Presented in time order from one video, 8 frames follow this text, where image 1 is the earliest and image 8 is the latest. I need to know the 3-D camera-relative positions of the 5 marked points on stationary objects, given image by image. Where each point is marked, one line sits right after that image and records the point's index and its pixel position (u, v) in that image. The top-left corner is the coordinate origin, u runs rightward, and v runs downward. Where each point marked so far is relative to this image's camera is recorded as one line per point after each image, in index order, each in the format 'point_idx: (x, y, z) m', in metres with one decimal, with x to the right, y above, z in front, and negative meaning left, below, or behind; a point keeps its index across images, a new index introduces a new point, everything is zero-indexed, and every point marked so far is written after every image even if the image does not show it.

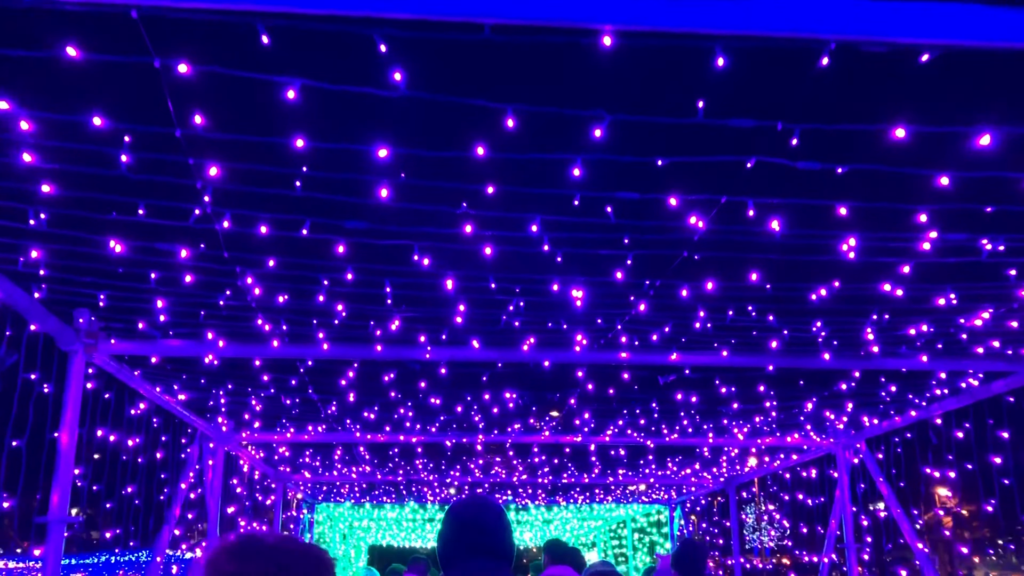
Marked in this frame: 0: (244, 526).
0: (-2.7, -2.4, +9.2) m
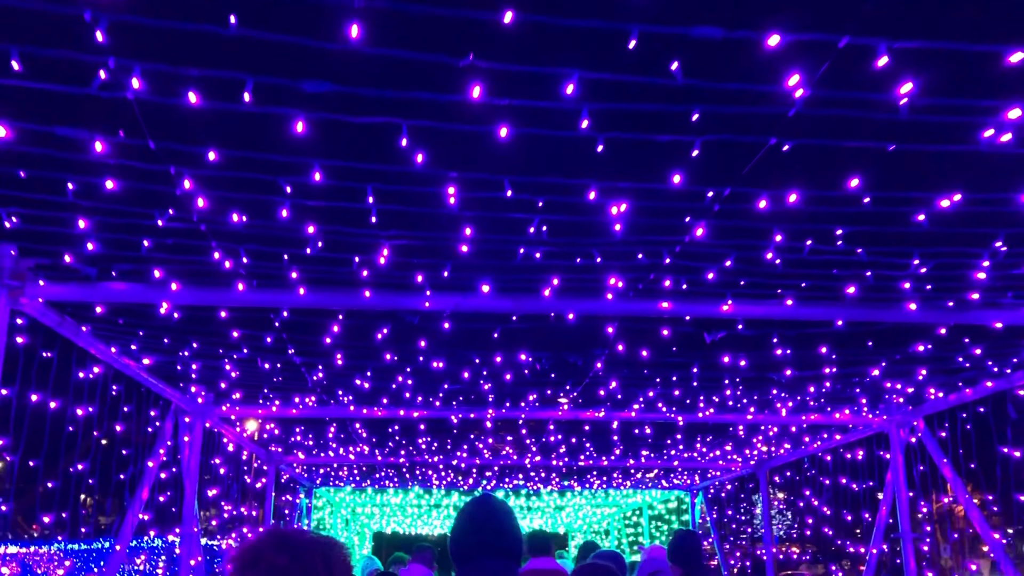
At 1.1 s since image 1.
0: (-2.6, -2.0, +8.3) m
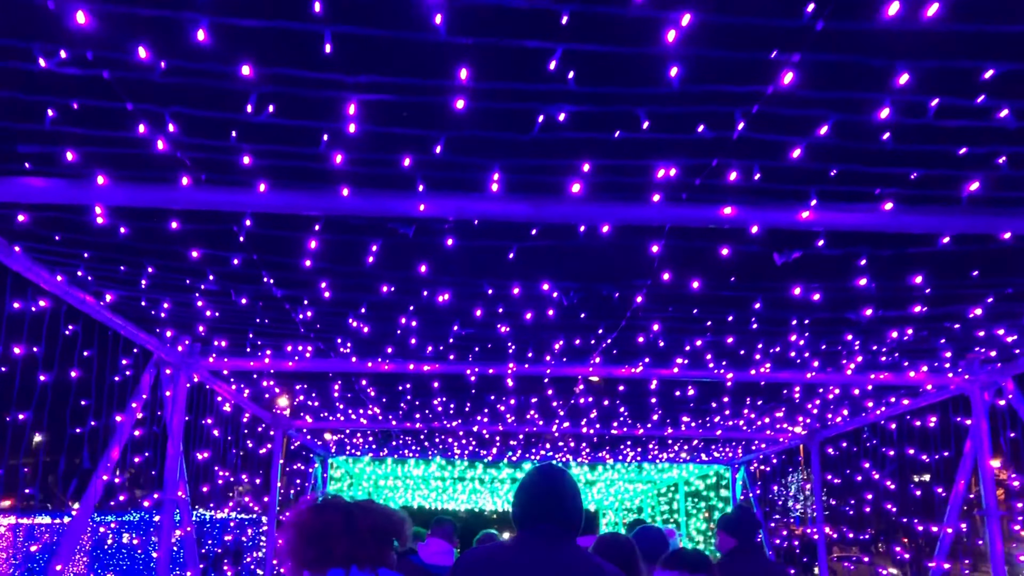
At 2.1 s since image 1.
0: (-2.4, -1.6, +7.5) m
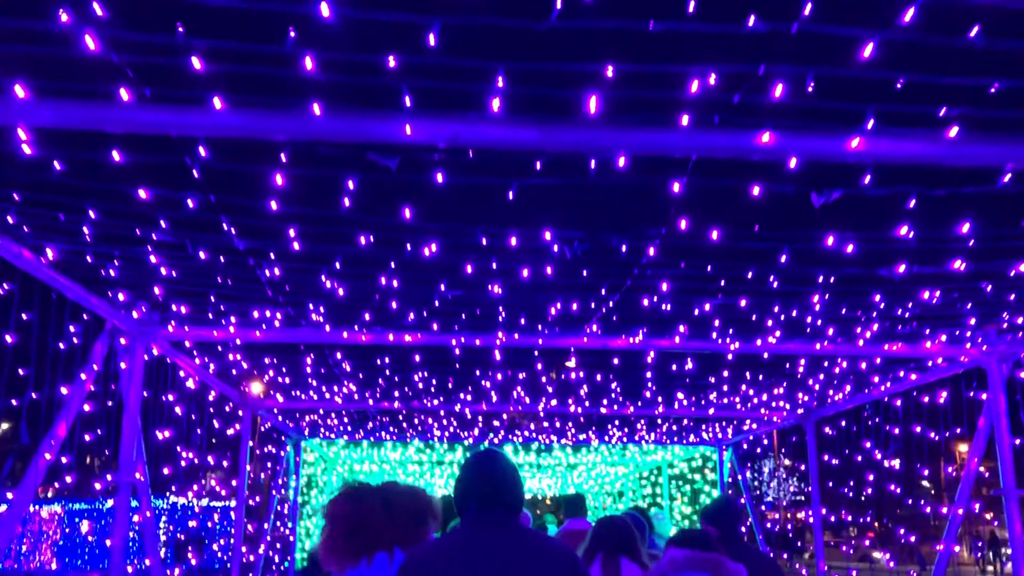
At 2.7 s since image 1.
0: (-2.5, -1.3, +7.0) m
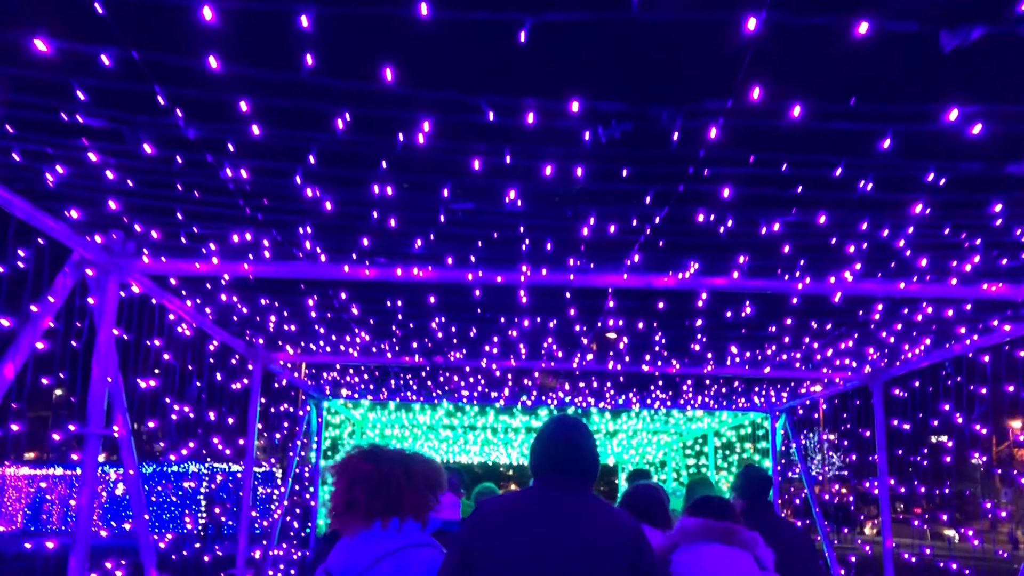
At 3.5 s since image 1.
0: (-2.3, -0.9, +6.3) m
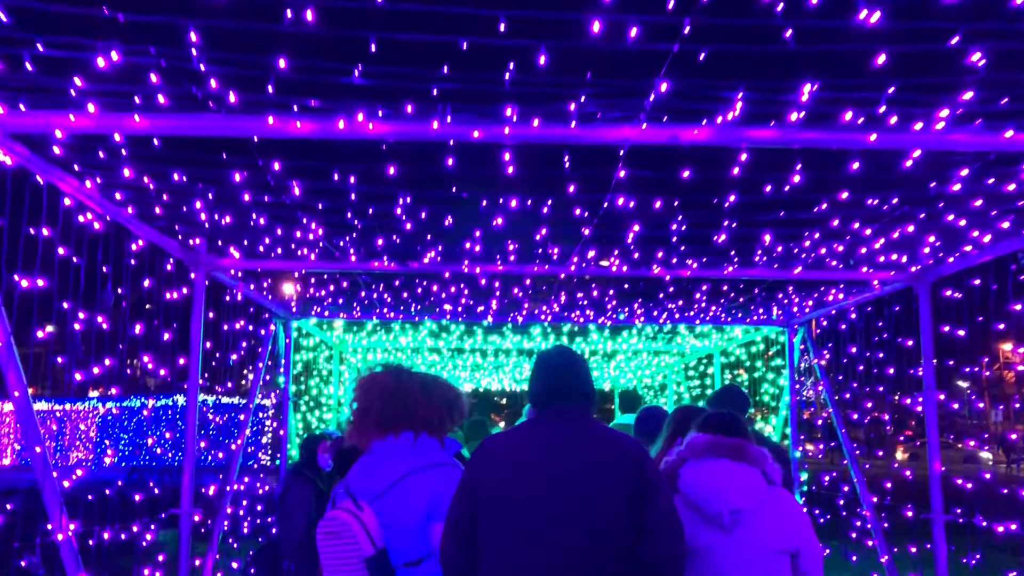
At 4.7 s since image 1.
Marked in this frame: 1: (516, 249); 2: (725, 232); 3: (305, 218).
0: (-2.4, -0.2, +5.1) m
1: (0.0, +0.3, +6.1) m
2: (+1.3, +0.3, +5.4) m
3: (-1.2, +0.4, +5.3) m
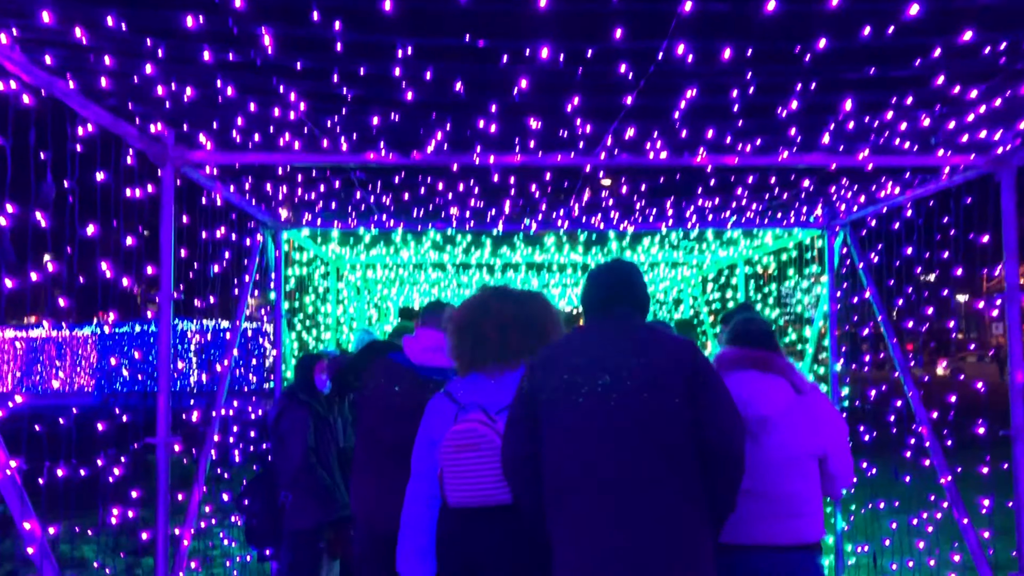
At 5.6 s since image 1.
0: (-2.2, +0.3, +4.2) m
1: (+0.2, +0.9, +5.2) m
2: (+1.4, +0.9, +4.4) m
3: (-1.1, +1.0, +4.3) m
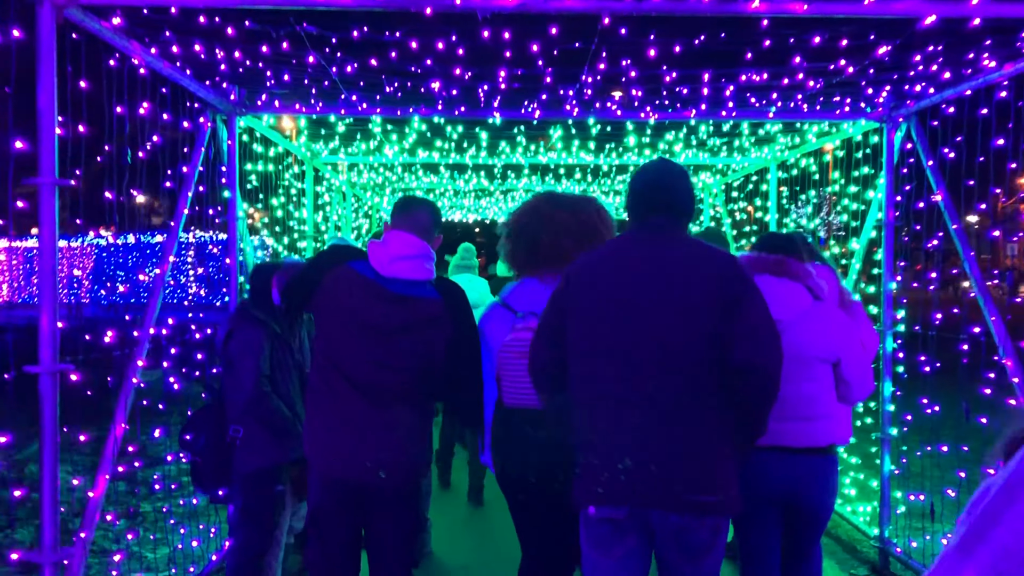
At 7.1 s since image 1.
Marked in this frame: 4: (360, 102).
0: (-2.3, +0.7, +2.7) m
1: (+0.1, +1.4, +3.6) m
2: (+1.4, +1.3, +2.9) m
3: (-1.1, +1.4, +2.8) m
4: (-1.2, +1.5, +7.2) m
